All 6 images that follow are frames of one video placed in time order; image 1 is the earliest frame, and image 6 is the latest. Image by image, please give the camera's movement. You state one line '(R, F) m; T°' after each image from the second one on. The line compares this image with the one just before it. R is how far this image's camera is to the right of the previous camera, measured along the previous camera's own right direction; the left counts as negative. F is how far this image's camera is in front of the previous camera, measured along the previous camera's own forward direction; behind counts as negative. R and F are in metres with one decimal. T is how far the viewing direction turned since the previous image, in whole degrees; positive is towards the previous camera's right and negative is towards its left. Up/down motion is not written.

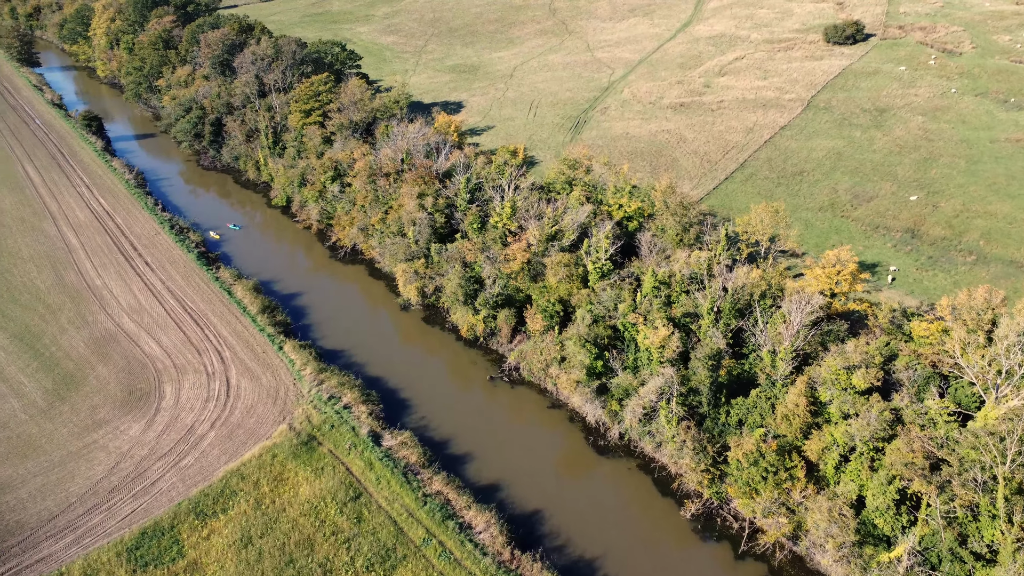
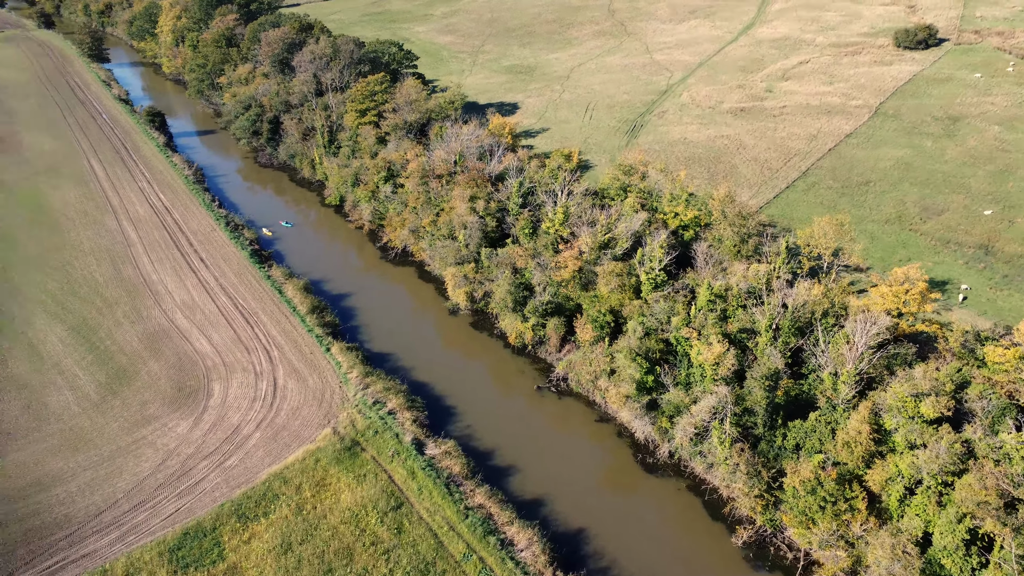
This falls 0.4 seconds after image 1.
(0.0, +0.9) m; -4°
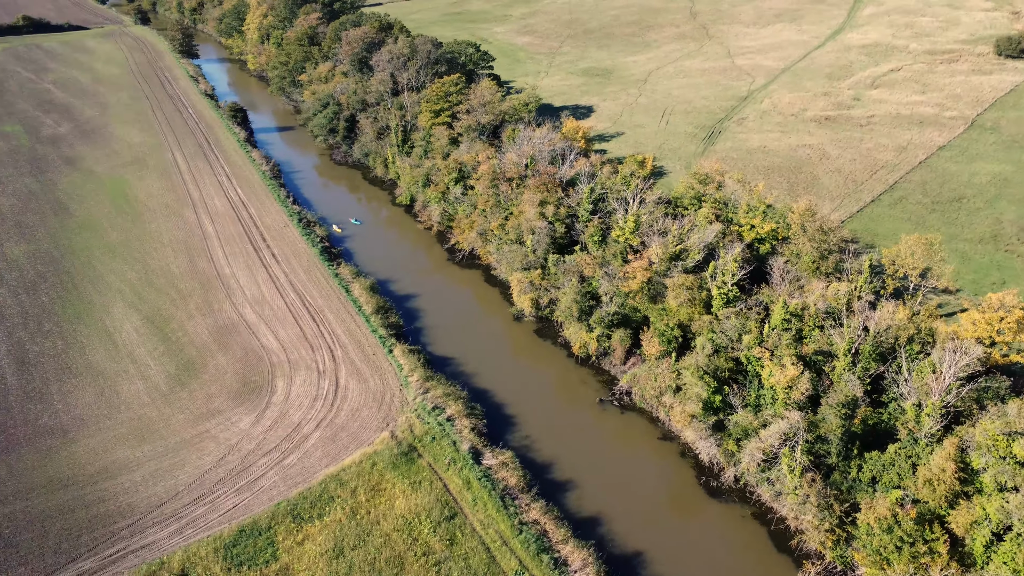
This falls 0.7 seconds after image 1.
(+0.2, +0.8) m; -5°
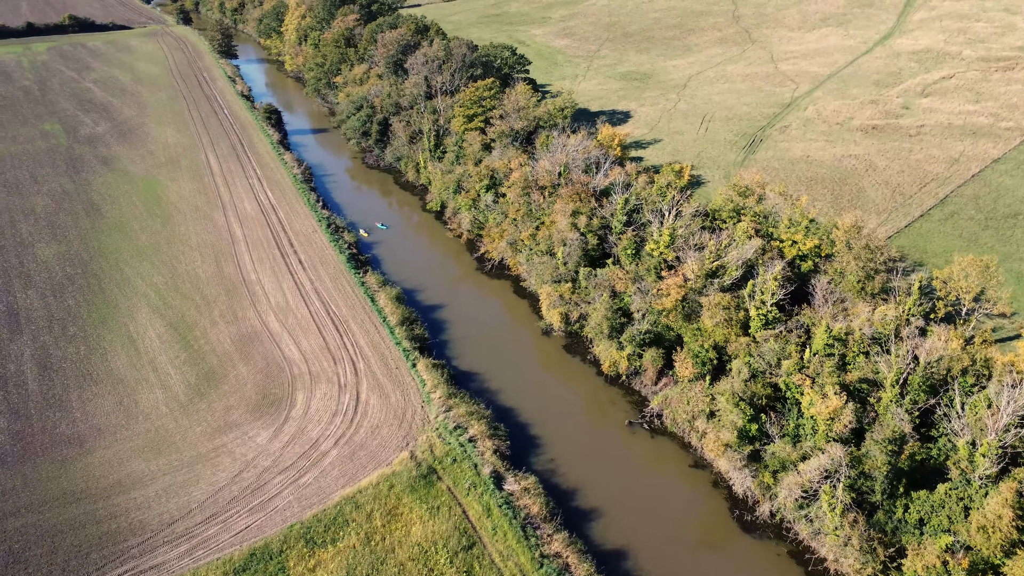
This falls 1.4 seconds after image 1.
(+0.3, +1.5) m; -3°
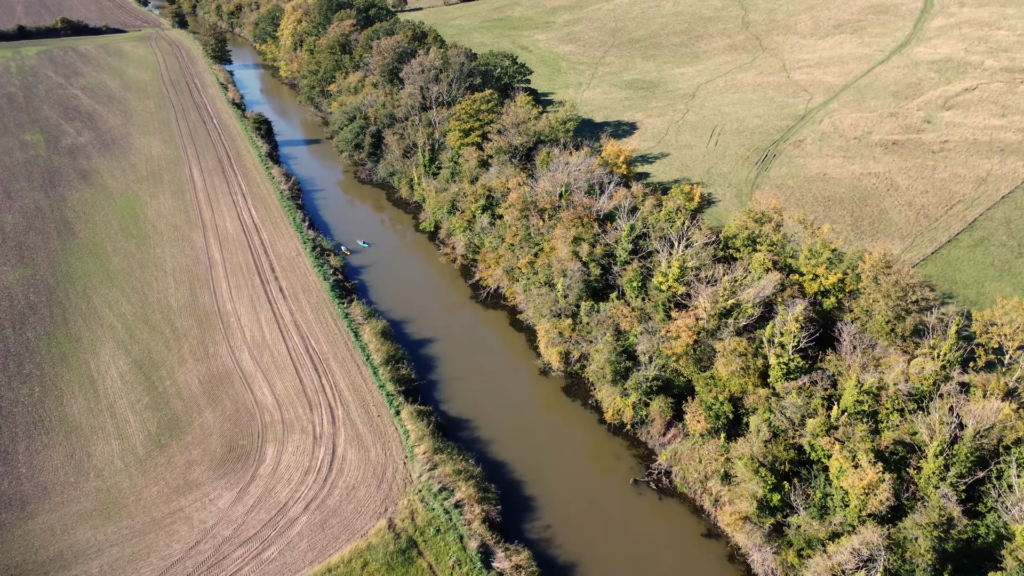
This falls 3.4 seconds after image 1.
(+0.5, +3.9) m; 0°
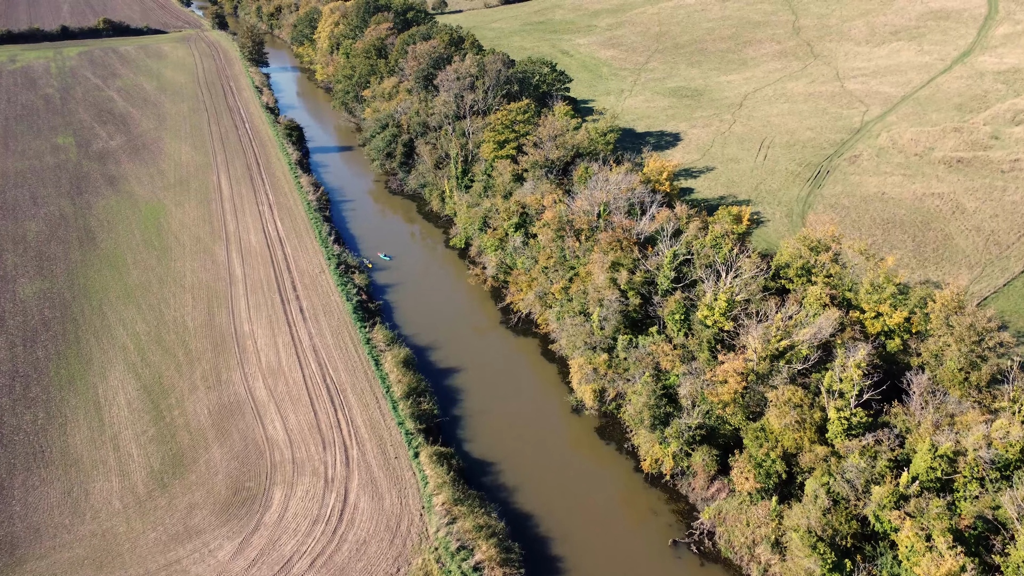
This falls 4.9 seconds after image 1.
(+0.2, +3.1) m; -3°
